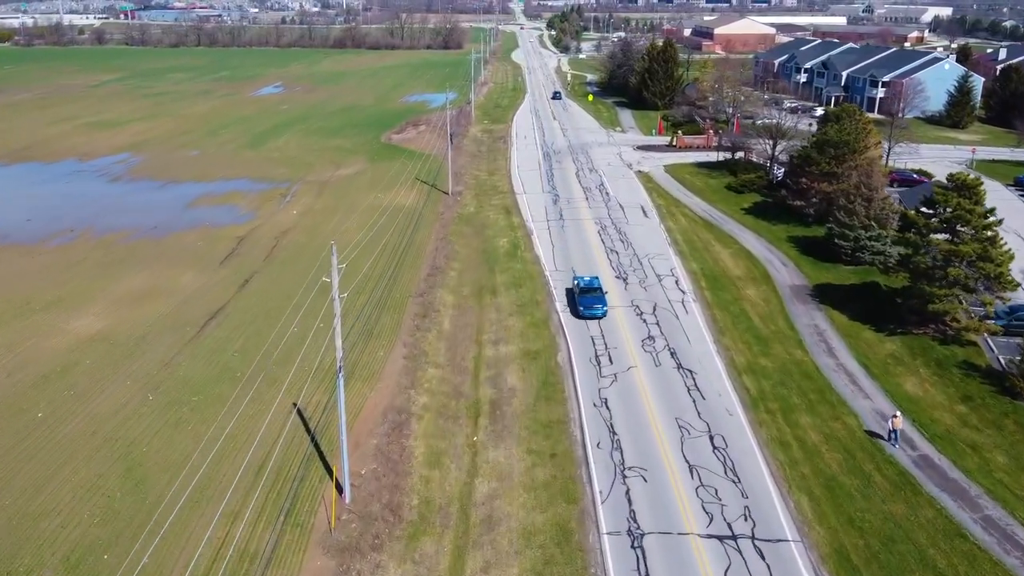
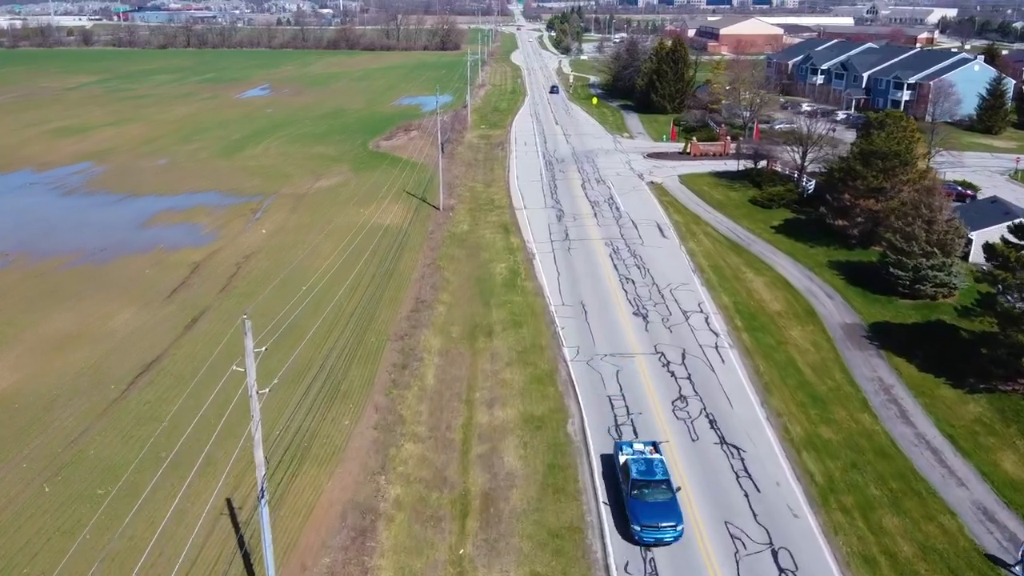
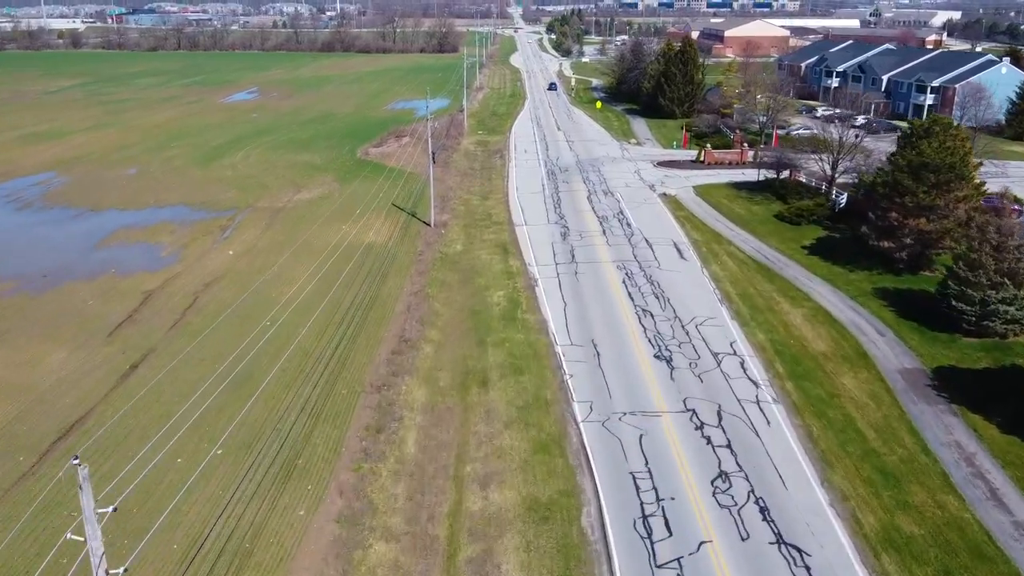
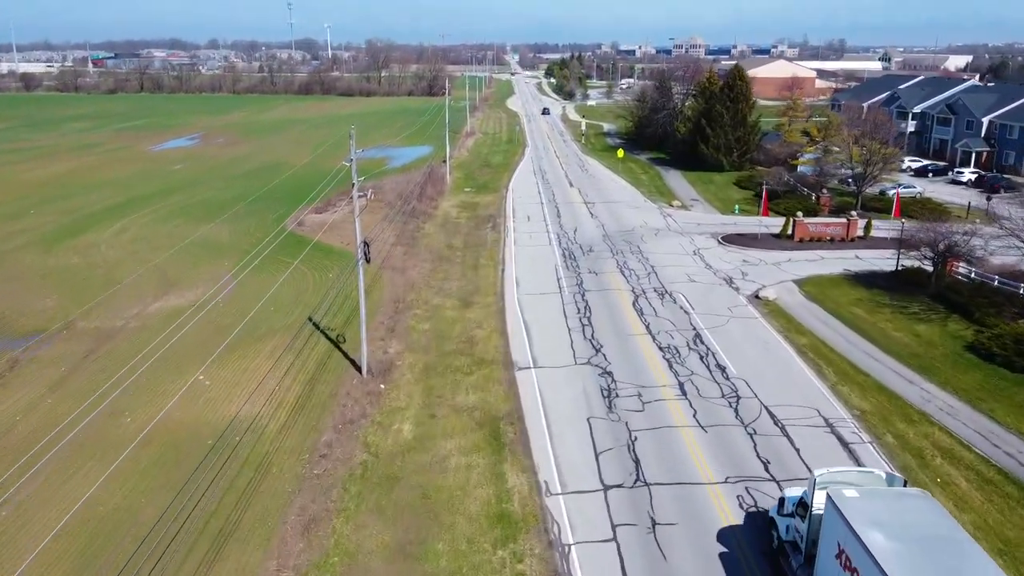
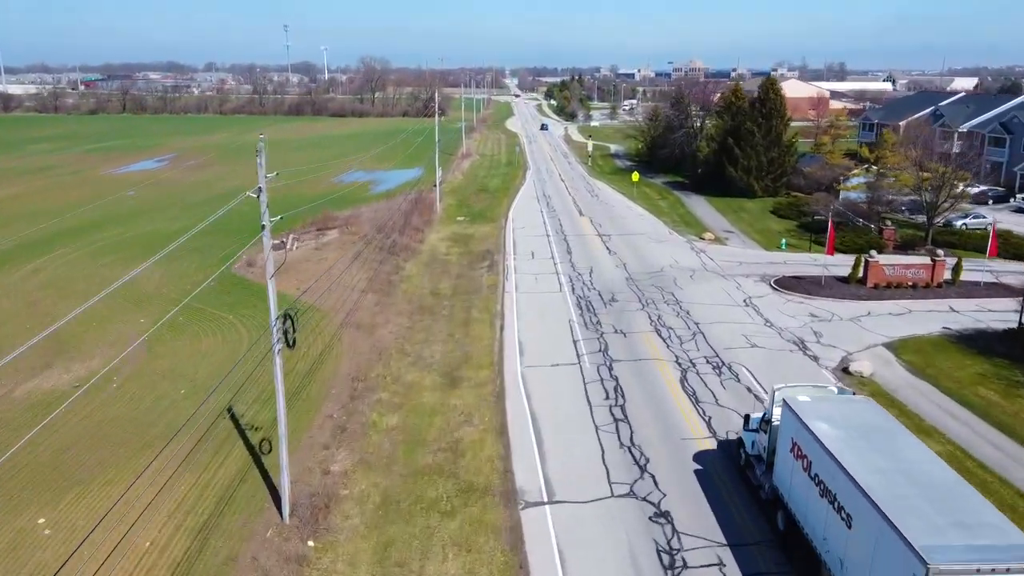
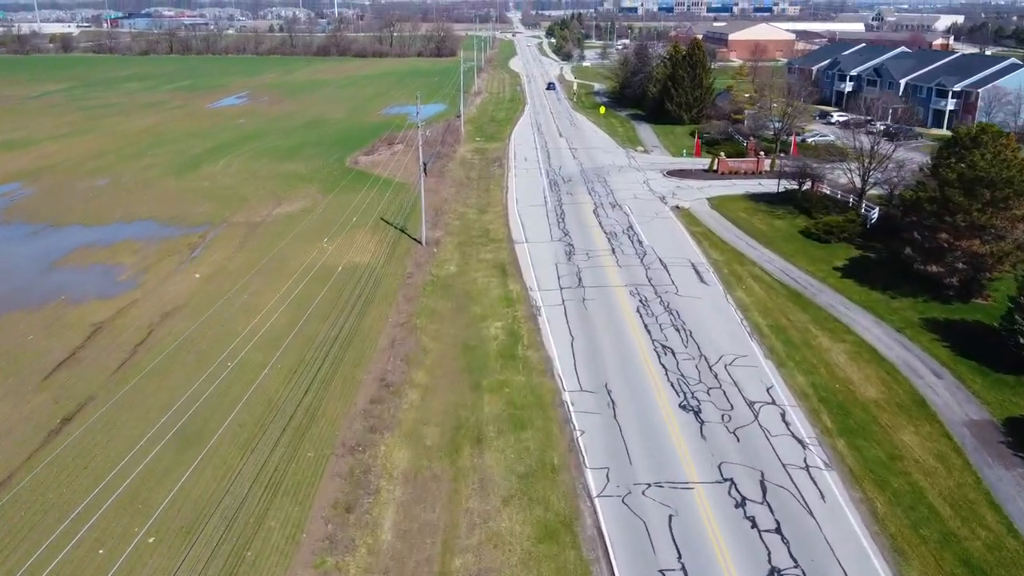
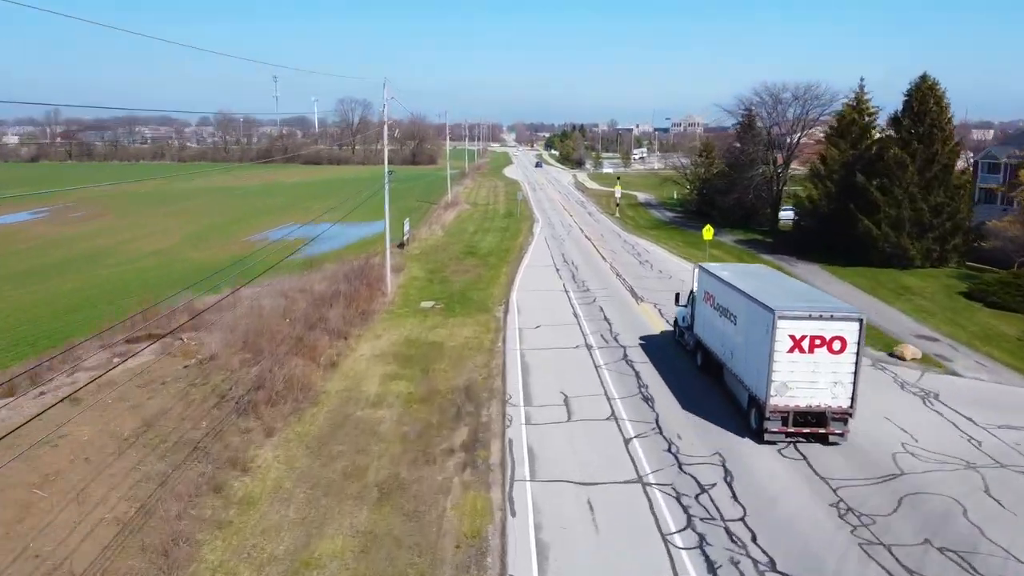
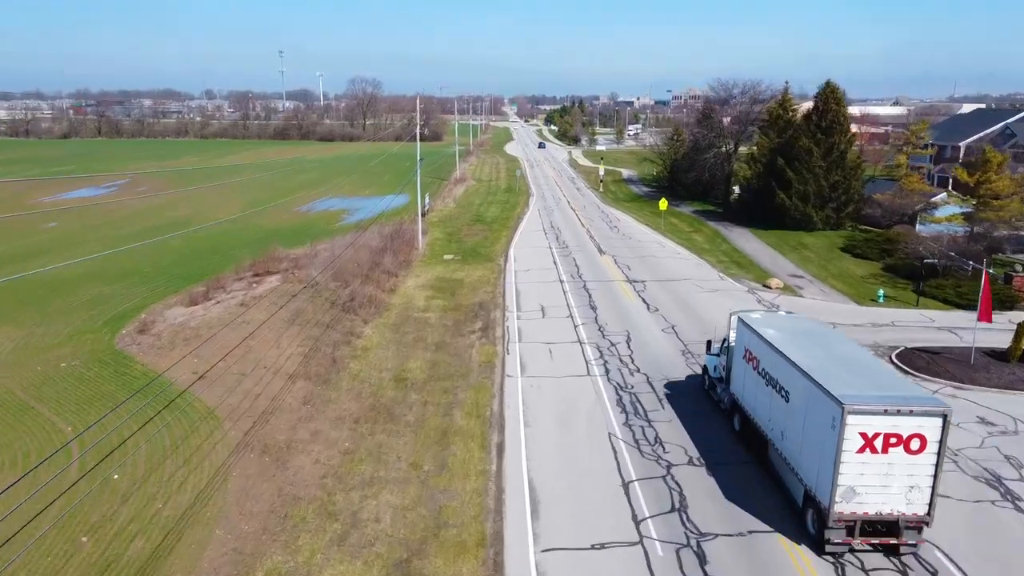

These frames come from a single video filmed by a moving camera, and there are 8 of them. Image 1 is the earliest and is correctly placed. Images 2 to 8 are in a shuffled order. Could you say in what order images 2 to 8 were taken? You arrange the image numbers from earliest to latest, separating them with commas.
2, 3, 6, 4, 5, 8, 7
